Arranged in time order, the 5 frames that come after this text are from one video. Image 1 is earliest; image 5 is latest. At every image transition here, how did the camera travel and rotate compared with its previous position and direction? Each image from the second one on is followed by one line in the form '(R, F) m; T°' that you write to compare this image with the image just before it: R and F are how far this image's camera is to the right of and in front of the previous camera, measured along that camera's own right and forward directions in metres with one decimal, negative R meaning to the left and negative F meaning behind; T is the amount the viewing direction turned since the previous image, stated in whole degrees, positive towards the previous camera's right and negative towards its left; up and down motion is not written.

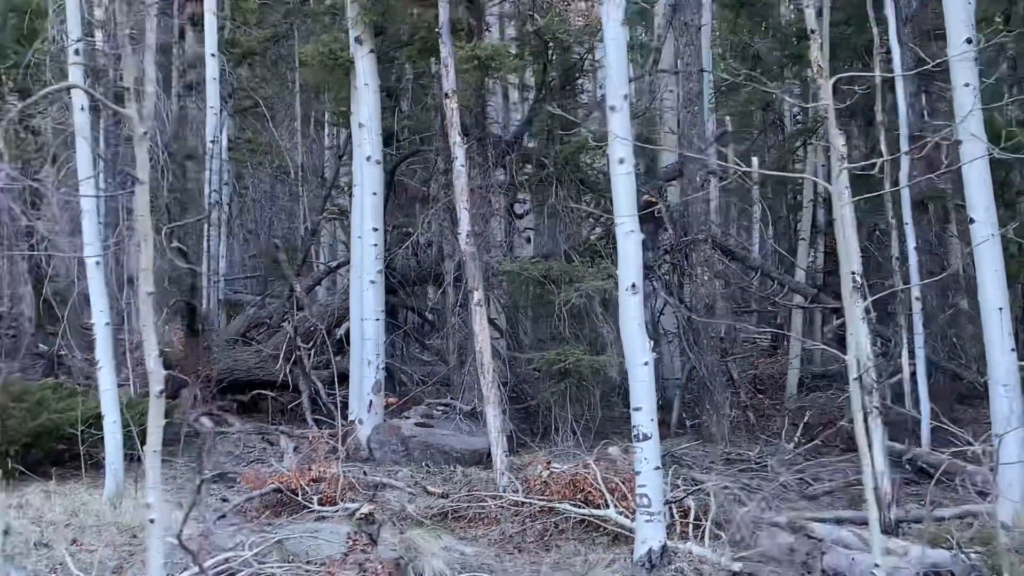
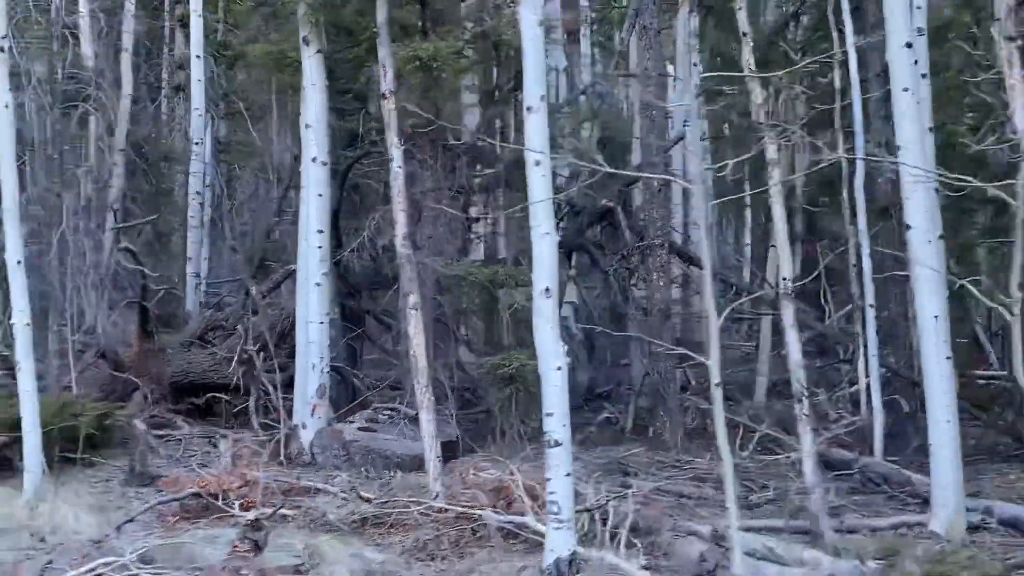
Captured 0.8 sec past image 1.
(+0.4, +0.1) m; 0°
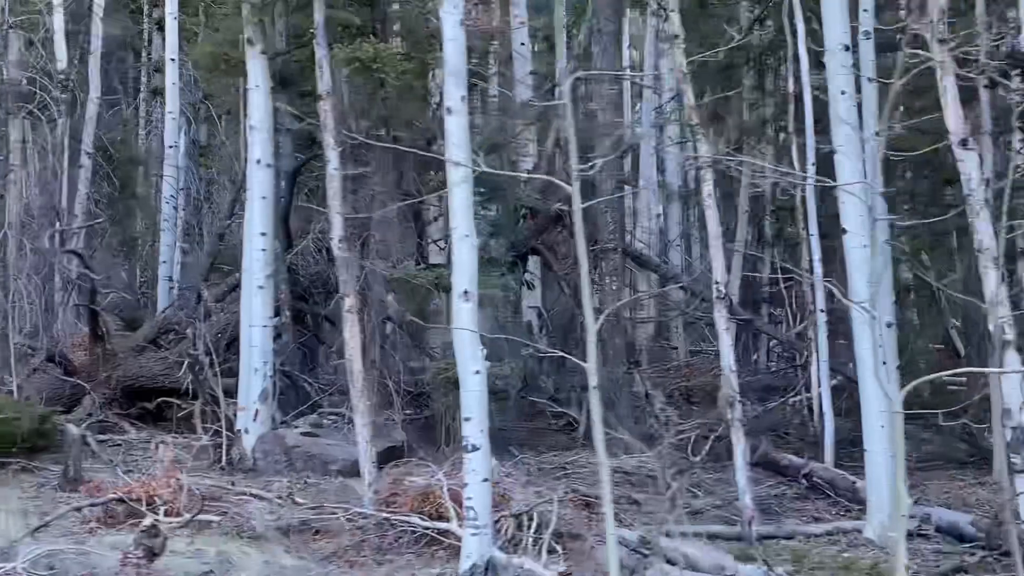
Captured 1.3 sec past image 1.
(+0.3, +0.1) m; 0°
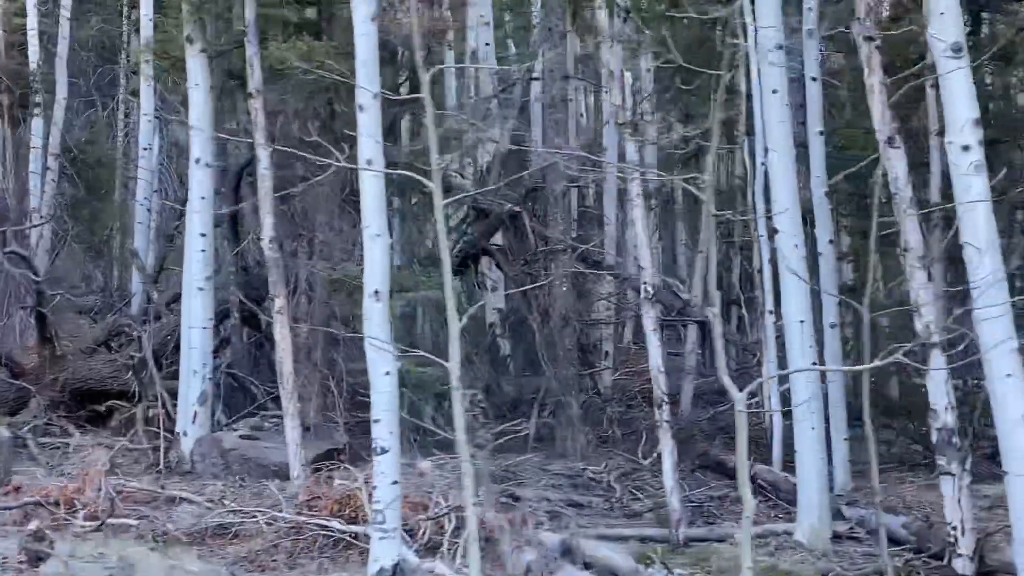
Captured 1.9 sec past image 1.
(+0.3, +0.1) m; 0°
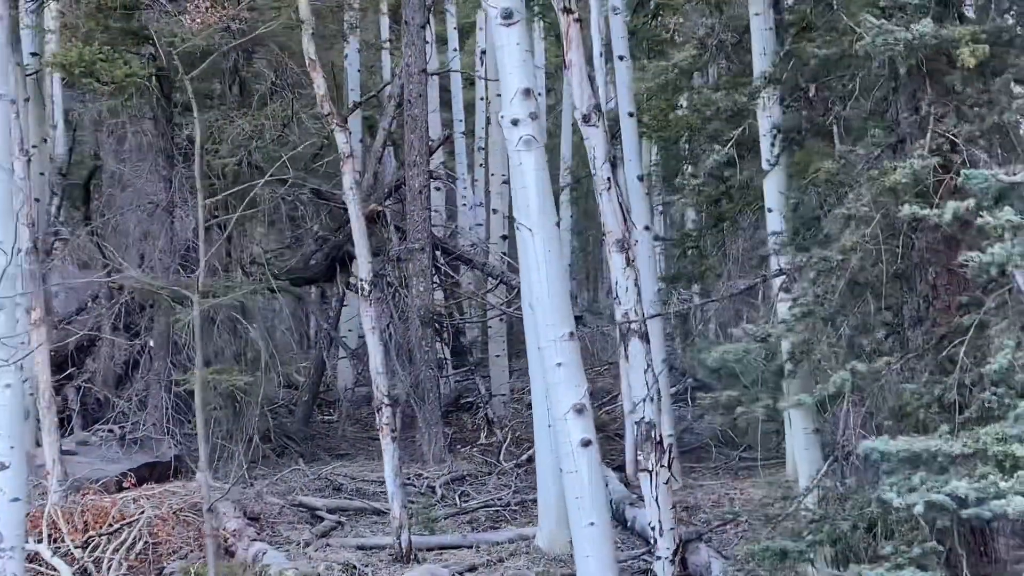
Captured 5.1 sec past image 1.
(+1.9, +0.4) m; -4°
